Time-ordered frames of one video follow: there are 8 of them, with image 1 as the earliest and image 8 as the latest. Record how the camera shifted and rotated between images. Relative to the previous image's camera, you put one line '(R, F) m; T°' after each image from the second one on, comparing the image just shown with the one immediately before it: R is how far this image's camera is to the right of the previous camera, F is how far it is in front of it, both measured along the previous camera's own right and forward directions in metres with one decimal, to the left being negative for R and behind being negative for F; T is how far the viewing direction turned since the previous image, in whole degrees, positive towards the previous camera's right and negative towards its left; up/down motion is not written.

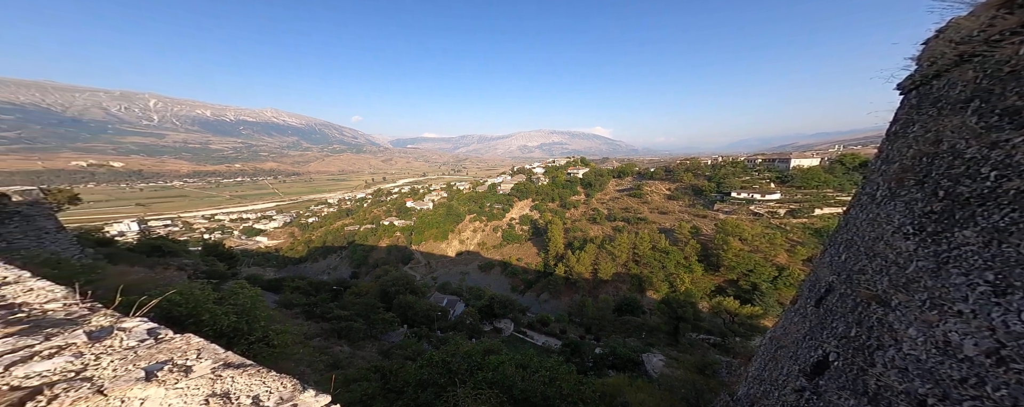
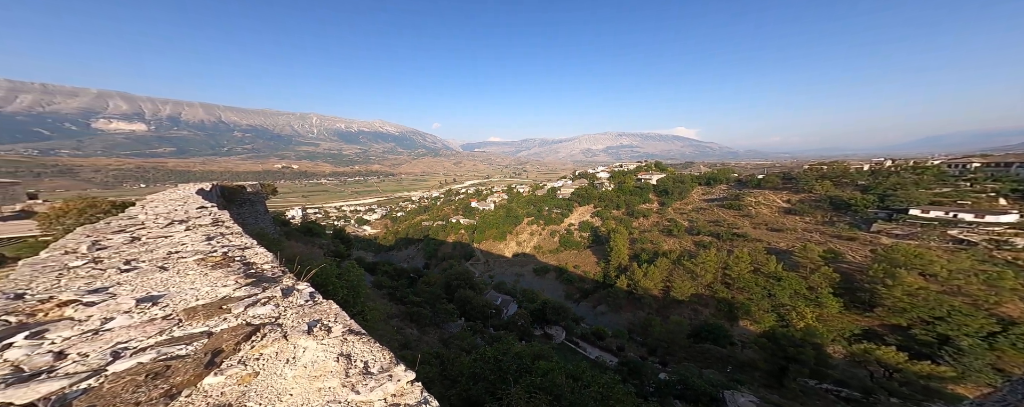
(-0.1, 0.0) m; -11°
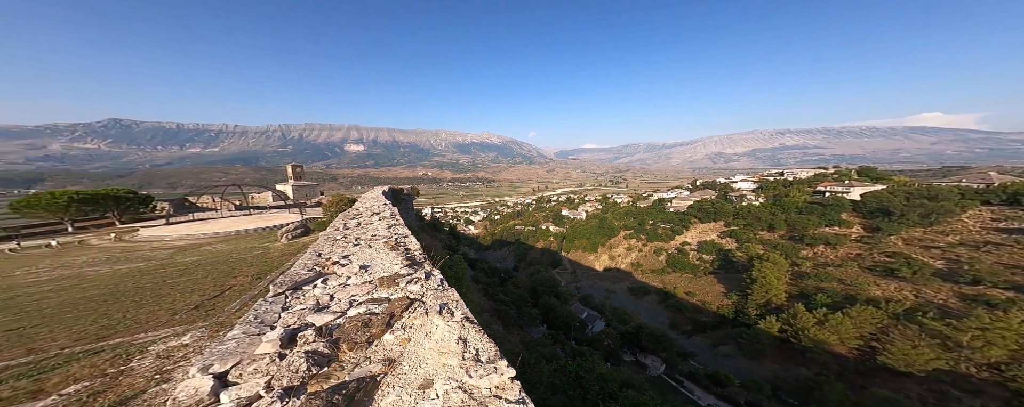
(-0.2, +0.2) m; -17°
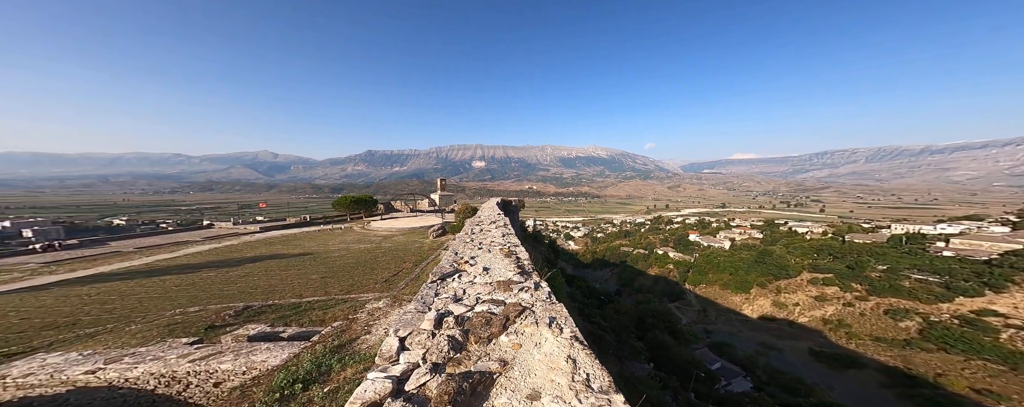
(+0.3, -0.7) m; -21°
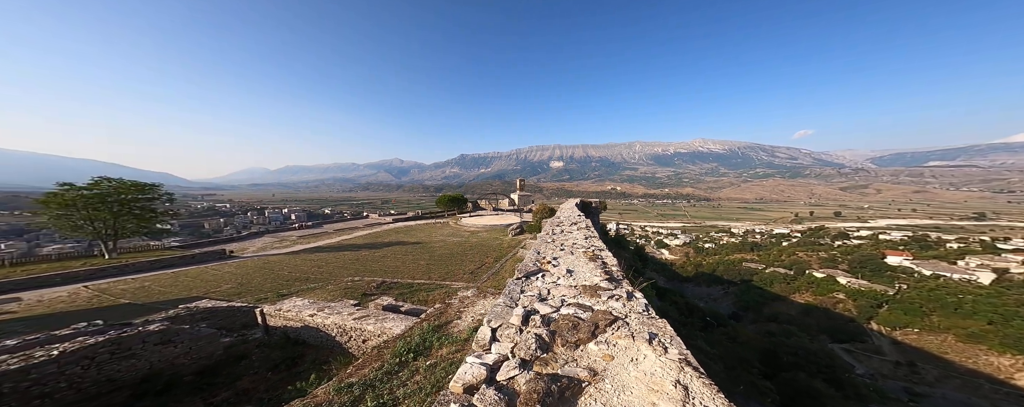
(-0.2, +0.2) m; -14°
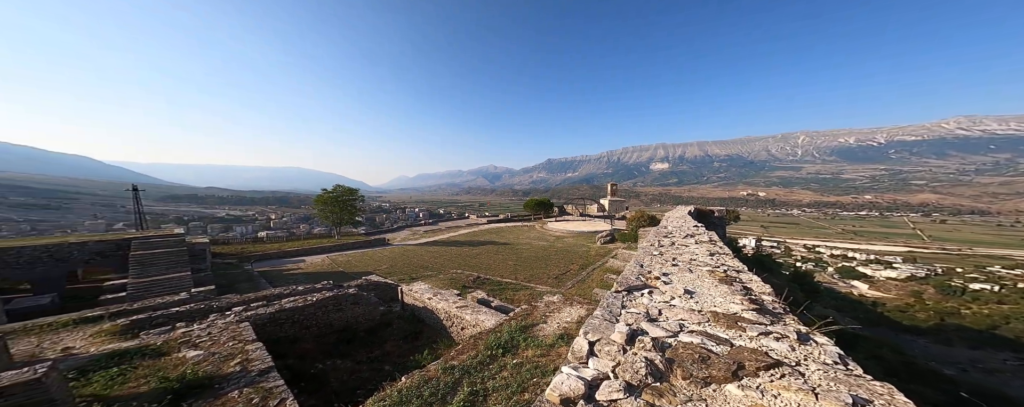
(-0.7, +0.7) m; -16°
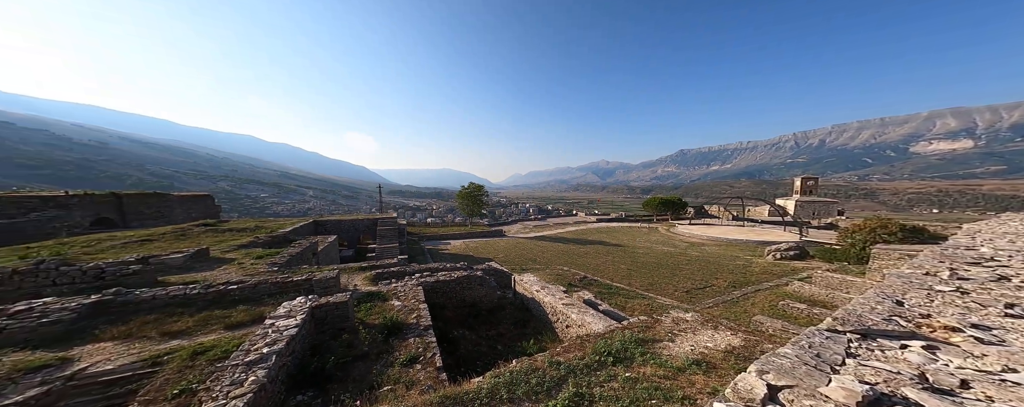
(-2.5, +2.1) m; -20°
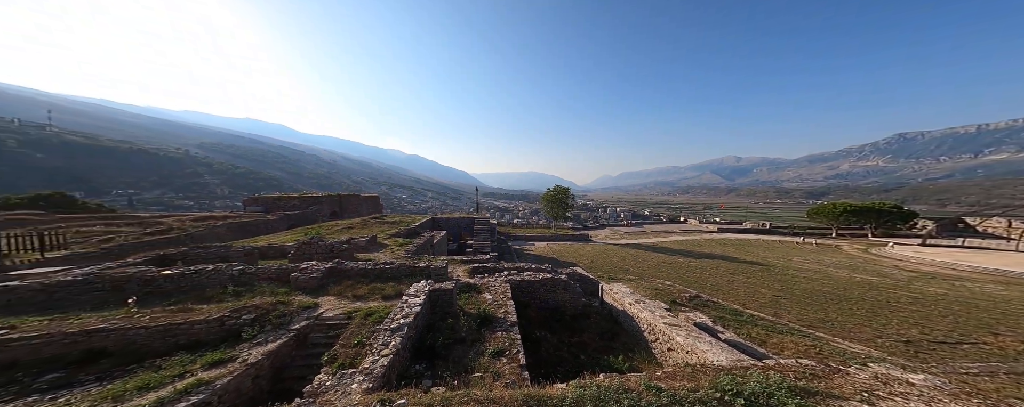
(+12.4, +3.1) m; -23°
